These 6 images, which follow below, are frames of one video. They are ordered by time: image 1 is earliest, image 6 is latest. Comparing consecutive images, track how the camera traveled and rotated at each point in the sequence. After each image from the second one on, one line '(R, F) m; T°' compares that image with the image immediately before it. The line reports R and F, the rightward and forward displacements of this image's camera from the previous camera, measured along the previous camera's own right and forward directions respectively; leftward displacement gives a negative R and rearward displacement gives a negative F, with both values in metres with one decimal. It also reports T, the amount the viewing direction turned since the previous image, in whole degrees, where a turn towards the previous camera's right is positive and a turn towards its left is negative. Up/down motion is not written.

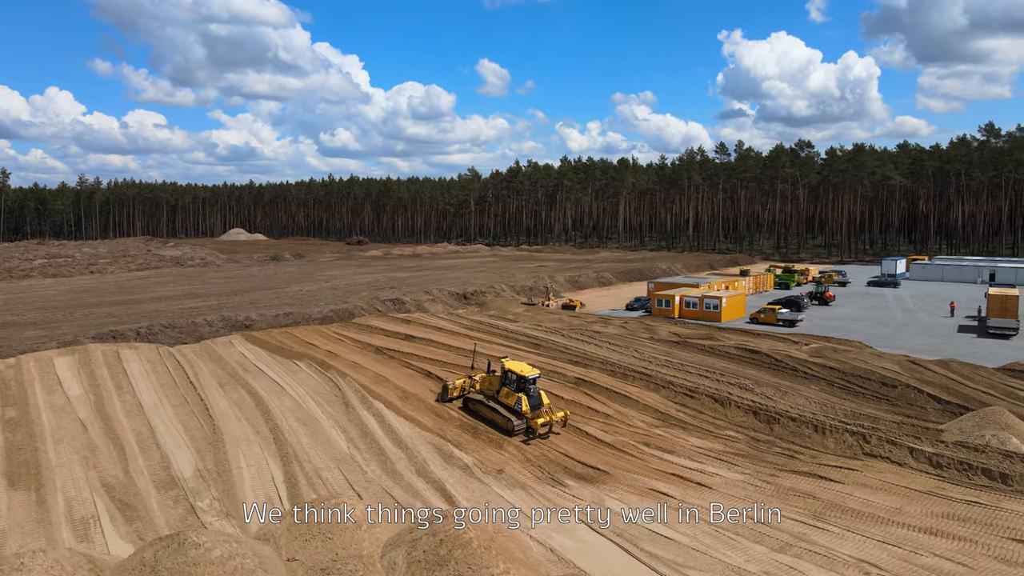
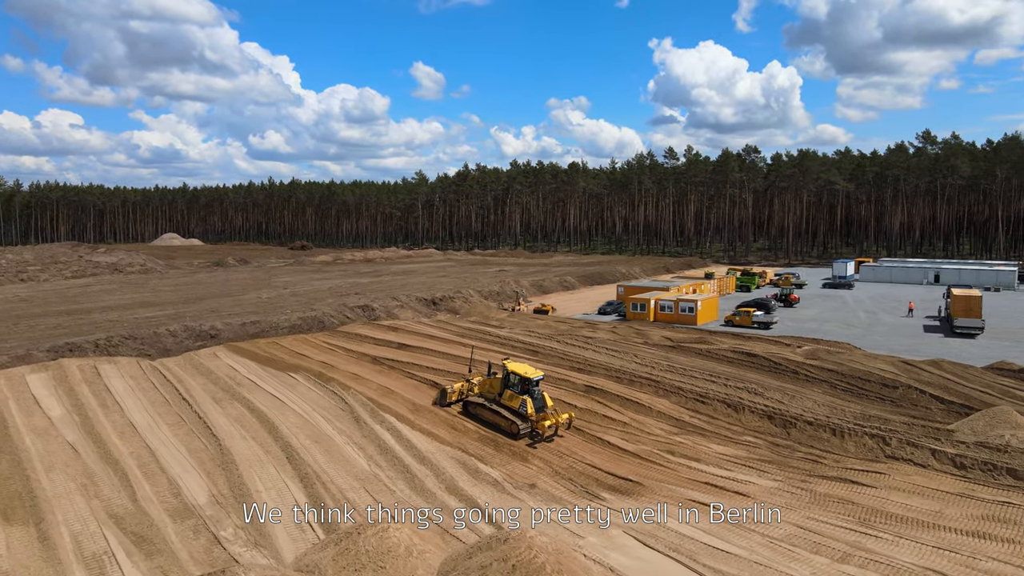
(-1.8, +0.8) m; +5°
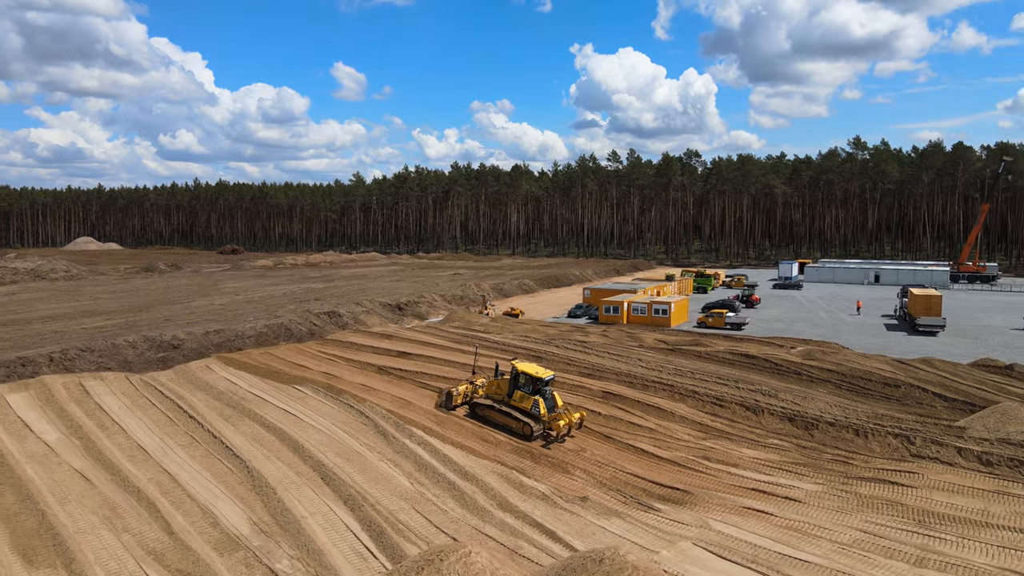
(-2.3, +0.8) m; +6°
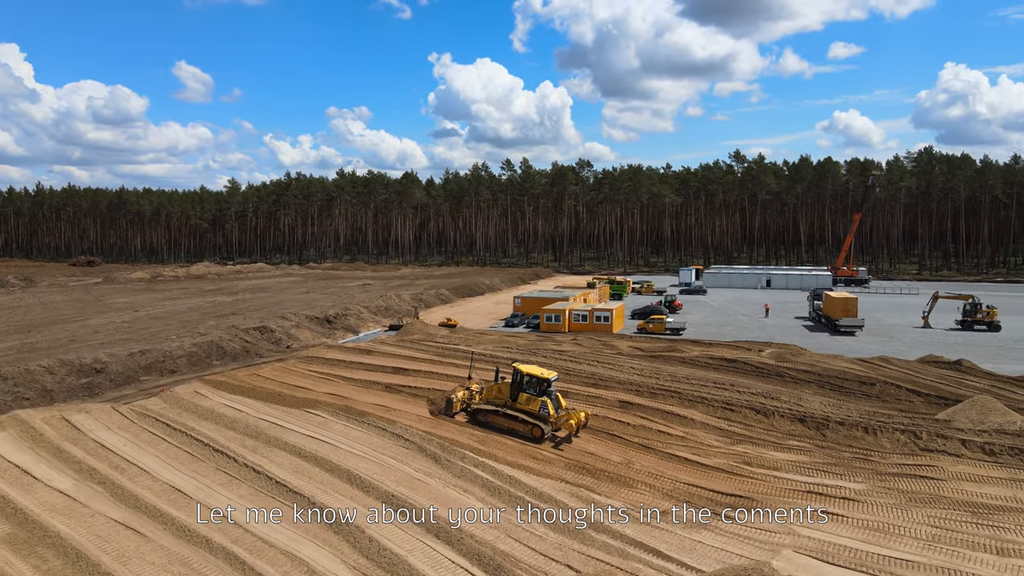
(-3.8, +1.1) m; +10°
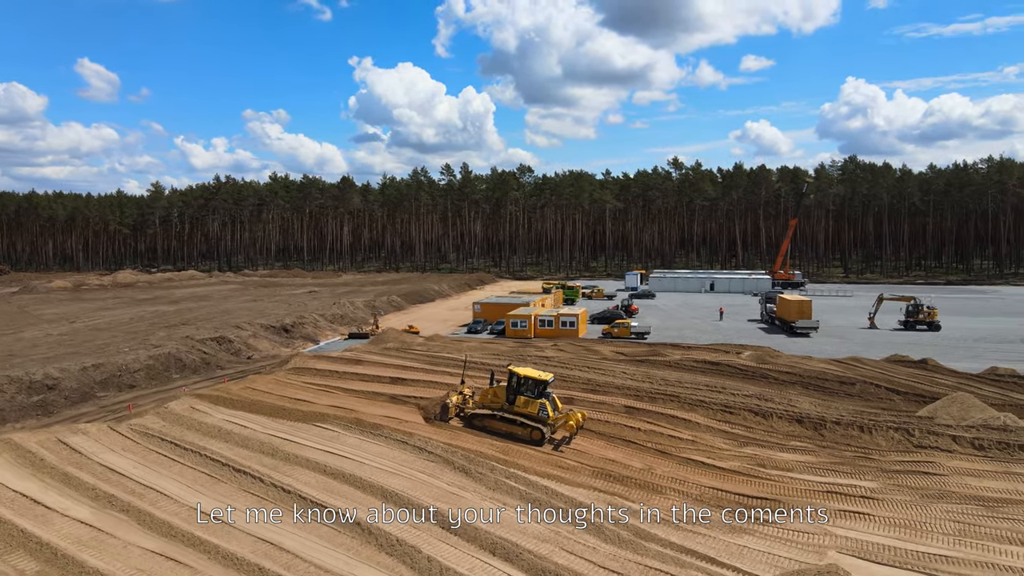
(-2.0, +0.4) m; +6°
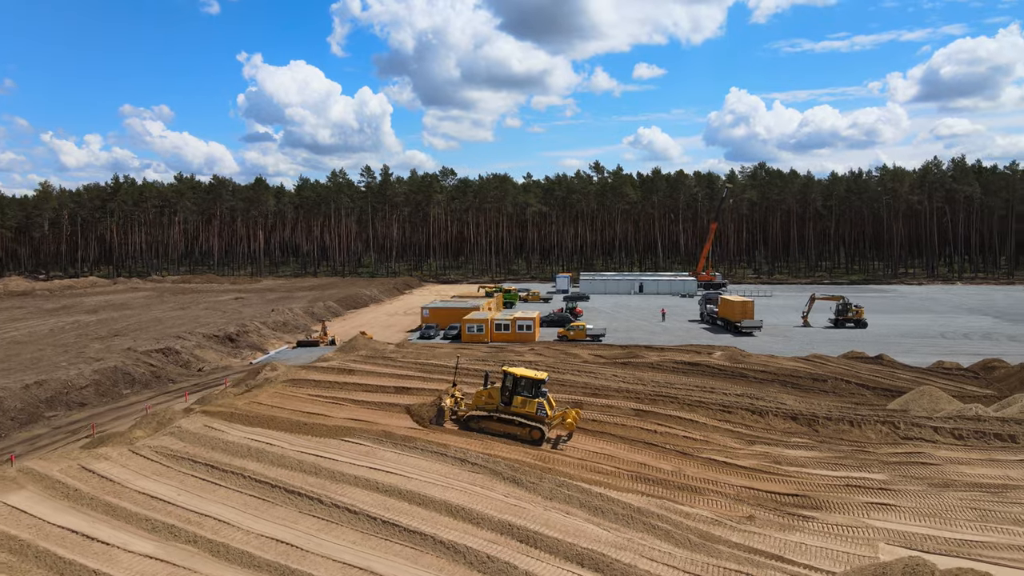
(-2.8, +0.4) m; +8°
